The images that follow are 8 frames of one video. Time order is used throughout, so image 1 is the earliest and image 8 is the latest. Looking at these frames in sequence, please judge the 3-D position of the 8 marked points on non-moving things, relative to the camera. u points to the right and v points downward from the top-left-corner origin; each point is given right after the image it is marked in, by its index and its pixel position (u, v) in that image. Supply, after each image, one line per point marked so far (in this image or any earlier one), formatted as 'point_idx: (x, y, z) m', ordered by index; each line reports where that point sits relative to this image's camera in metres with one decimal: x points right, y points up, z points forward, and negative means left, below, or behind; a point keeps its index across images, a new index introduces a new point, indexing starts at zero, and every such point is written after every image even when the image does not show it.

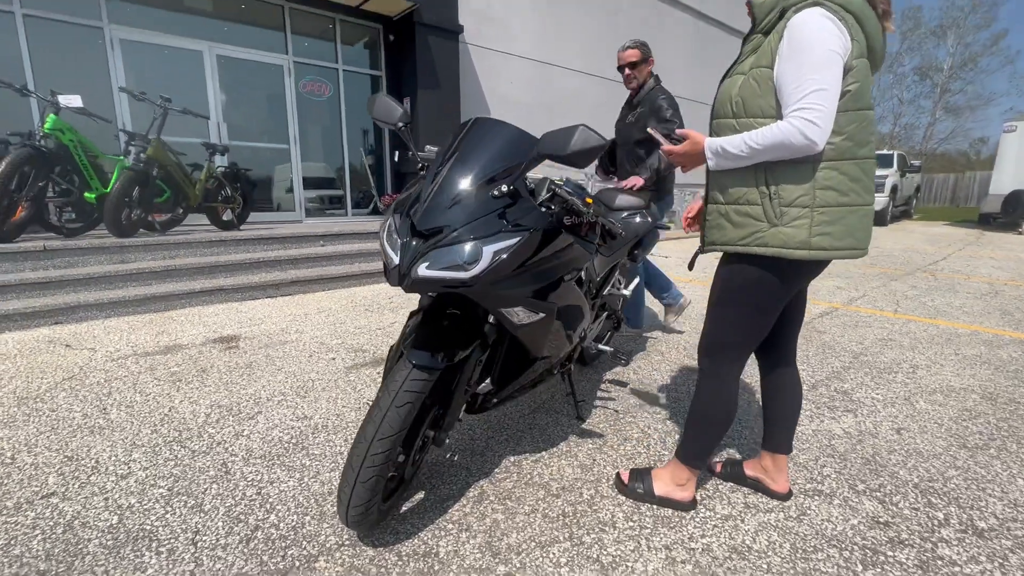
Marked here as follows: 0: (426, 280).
0: (-0.2, 0.0, +1.3) m
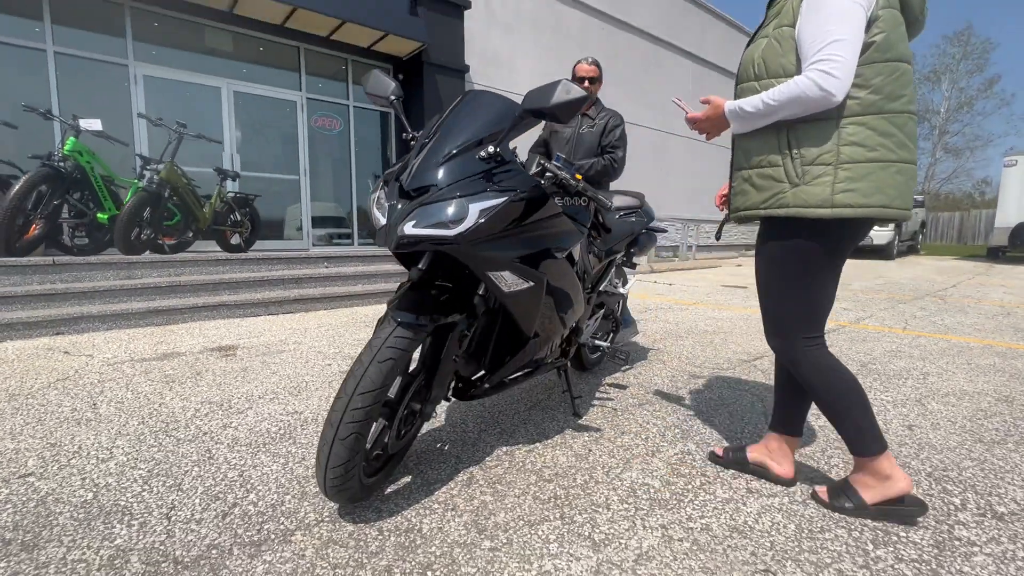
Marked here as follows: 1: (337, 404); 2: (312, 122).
0: (-0.3, +0.1, +1.3) m
1: (-0.5, -0.3, +1.2) m
2: (-3.2, +2.7, +7.6) m
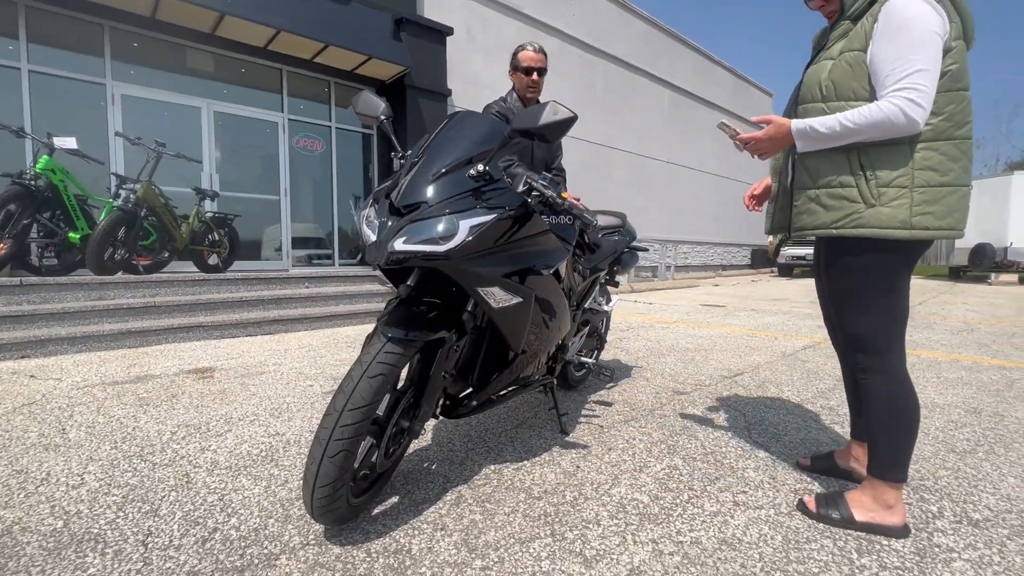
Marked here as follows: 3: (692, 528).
0: (-0.3, +0.1, +1.3) m
1: (-0.5, -0.4, +1.2) m
2: (-3.5, +2.3, +7.6) m
3: (+0.6, -0.7, +1.5) m
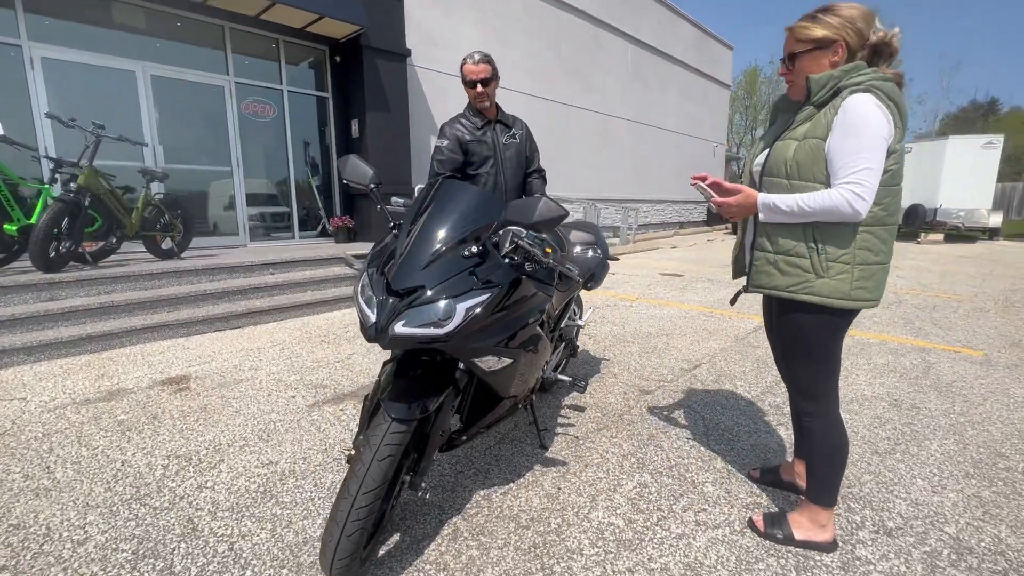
0: (-0.3, -0.1, +1.4) m
1: (-0.5, -0.6, +1.3) m
2: (-4.1, +2.7, +7.1) m
3: (+0.5, -1.0, +1.7) m
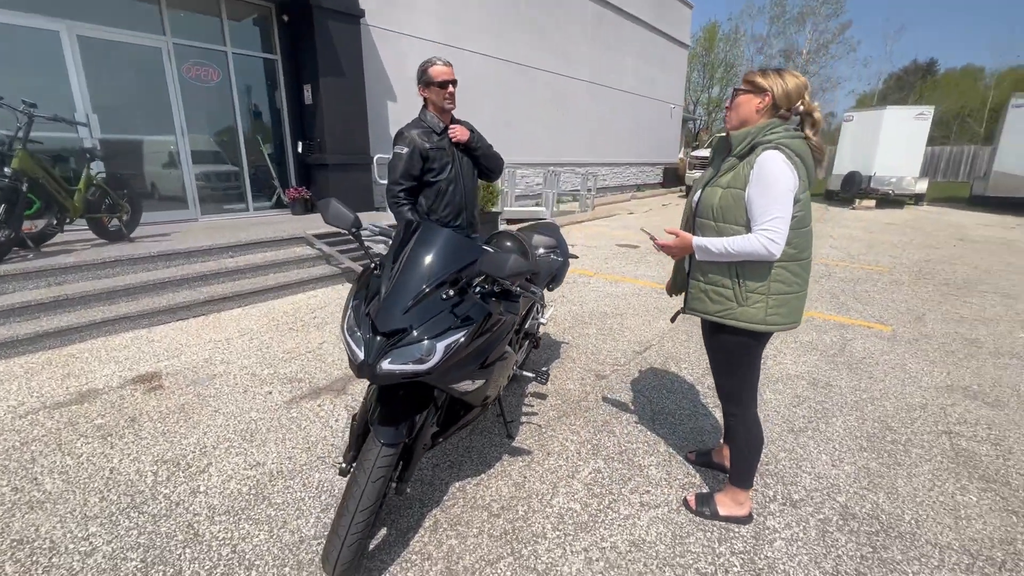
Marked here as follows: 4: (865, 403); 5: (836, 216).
0: (-0.4, -0.3, +1.5) m
1: (-0.6, -0.8, +1.5) m
2: (-4.6, +3.0, +6.6) m
3: (+0.4, -1.0, +2.0) m
4: (+2.4, -0.8, +3.1) m
5: (+8.5, +1.9, +12.3) m
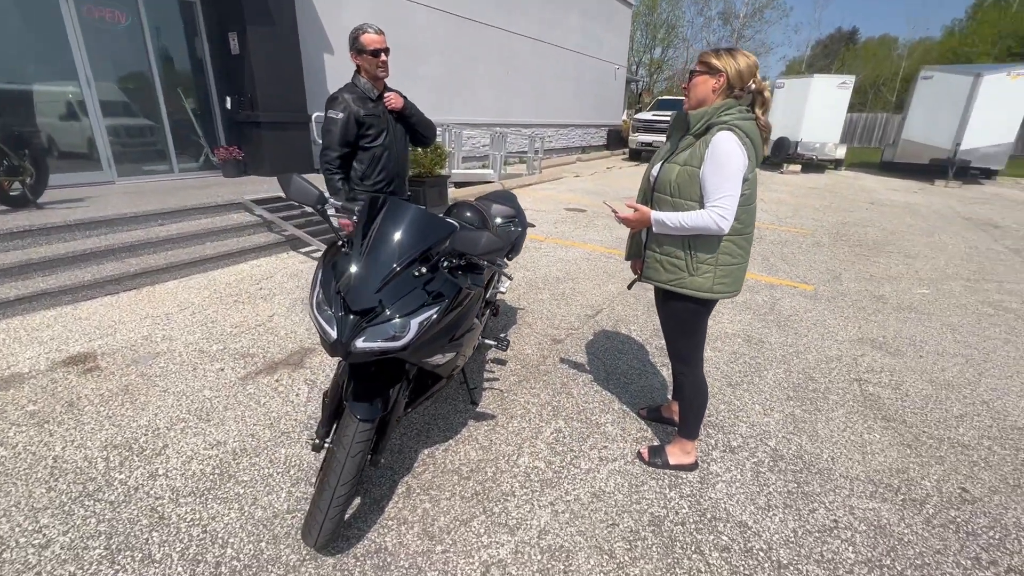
0: (-0.5, -0.2, +1.6) m
1: (-0.6, -0.7, +1.6) m
2: (-5.3, +3.4, +5.8) m
3: (+0.3, -0.9, +2.2) m
4: (+2.1, -0.5, +3.5) m
5: (+7.0, +3.0, +13.1) m
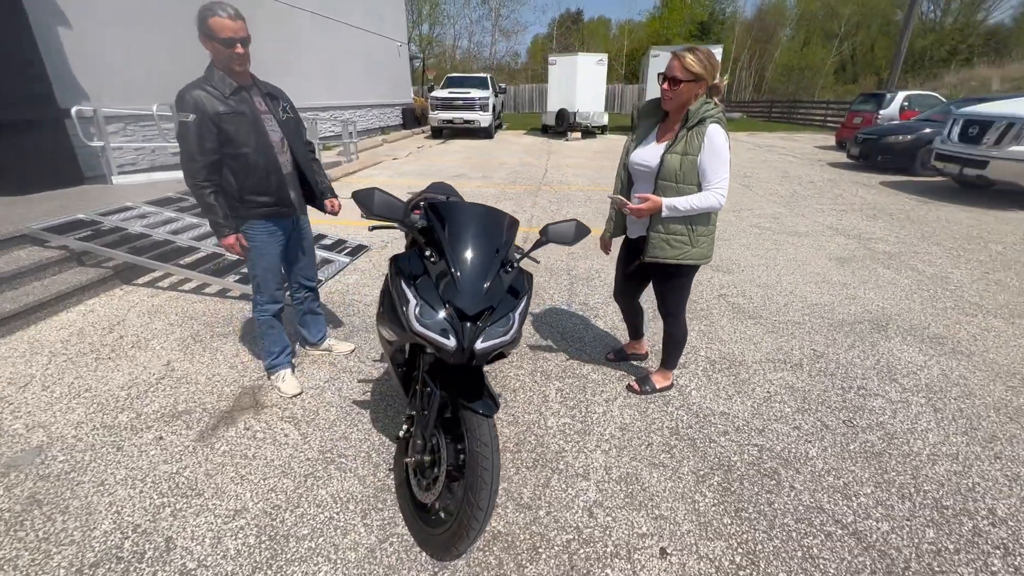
0: (-0.1, -0.2, +1.6) m
1: (-0.1, -0.7, +1.6) m
2: (-6.8, +2.4, +3.3) m
3: (+0.5, -0.8, +2.6) m
4: (+1.5, 0.0, +4.4) m
5: (+1.5, +4.4, +14.9) m
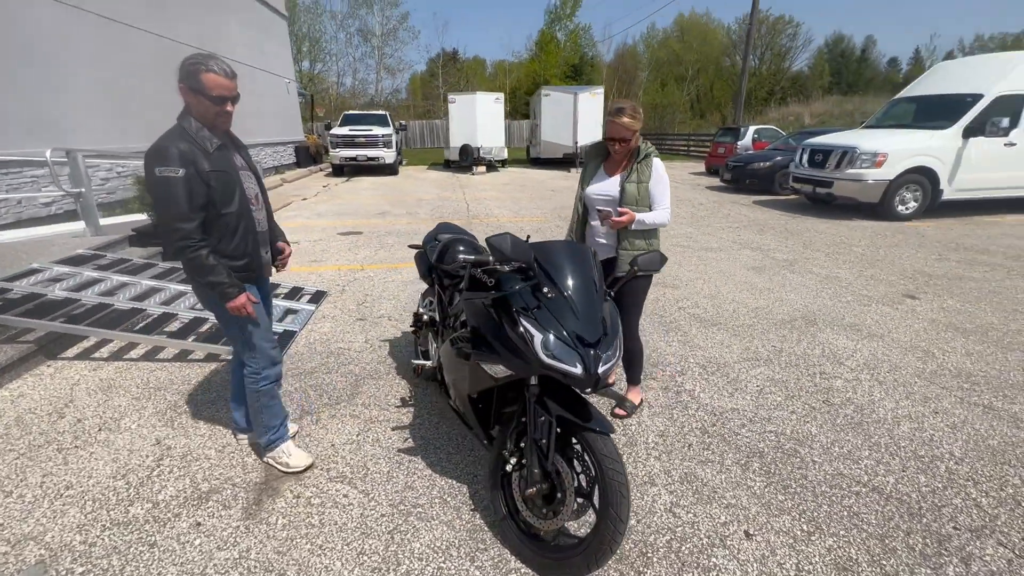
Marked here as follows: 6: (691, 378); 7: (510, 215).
0: (+0.4, -0.3, +1.8) m
1: (+0.4, -0.8, +1.7) m
2: (-6.7, +1.6, +2.1) m
3: (+0.8, -0.9, +2.8) m
4: (+1.3, -0.2, +4.9) m
5: (-1.4, +3.5, +15.3) m
6: (+1.3, -0.7, +3.5) m
7: (0.0, +1.6, +10.0) m
